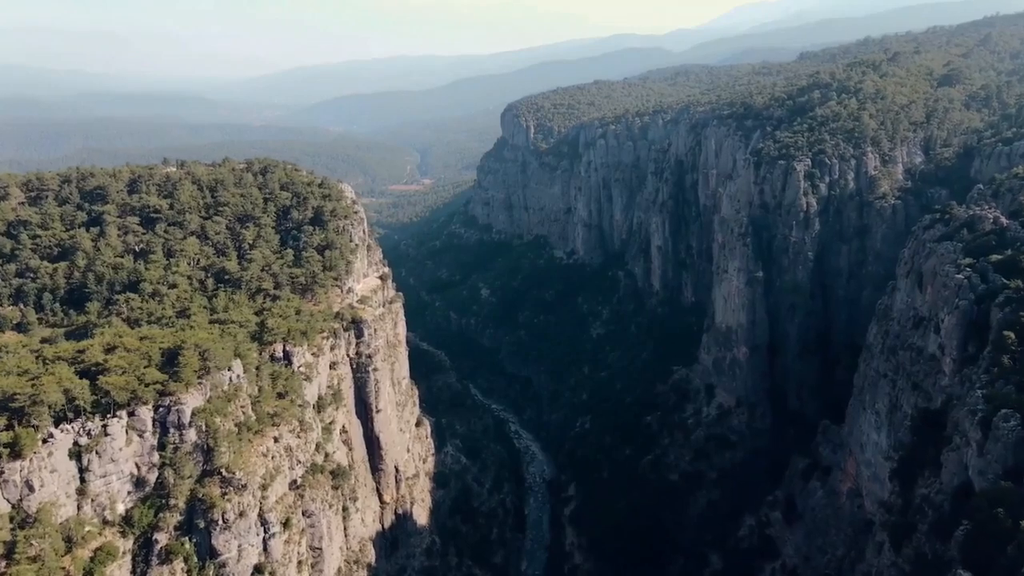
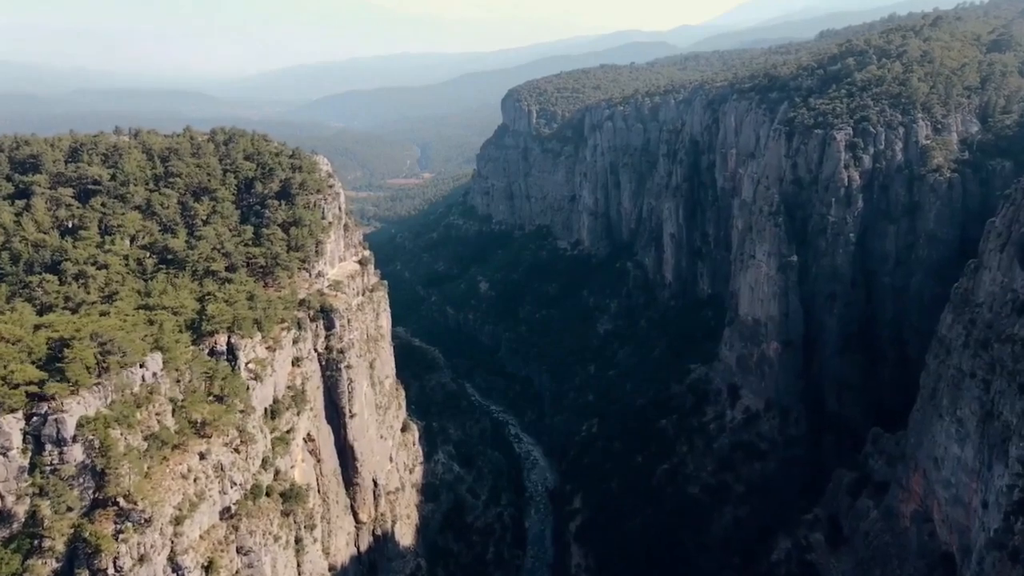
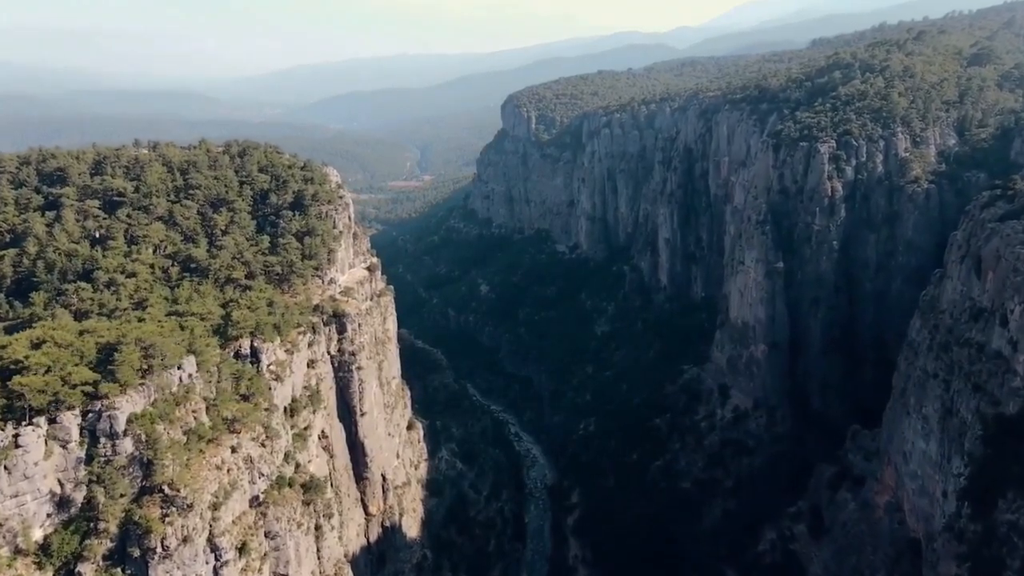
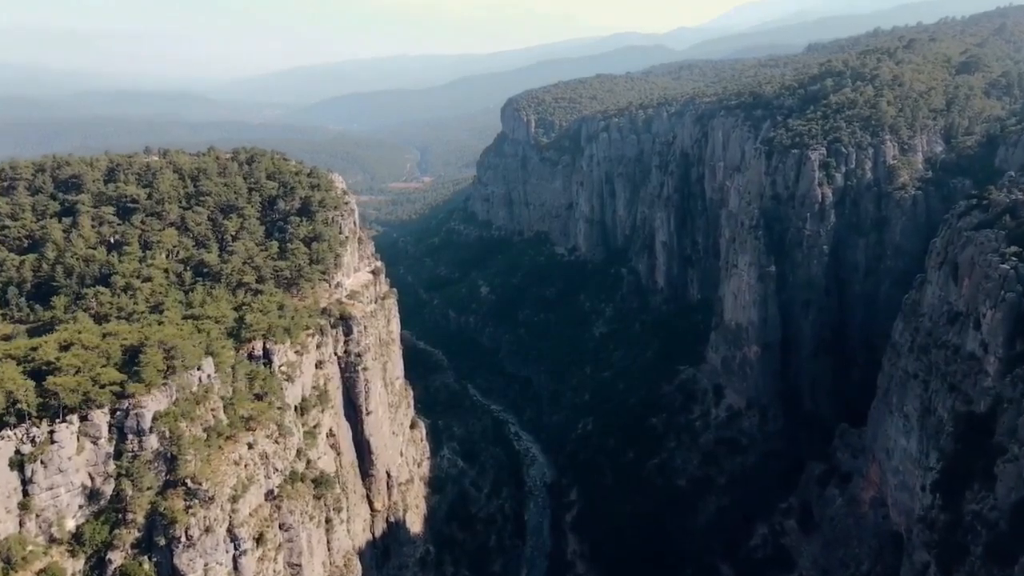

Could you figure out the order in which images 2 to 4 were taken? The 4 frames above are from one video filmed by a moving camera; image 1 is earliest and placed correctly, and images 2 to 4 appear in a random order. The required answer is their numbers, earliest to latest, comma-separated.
4, 3, 2
